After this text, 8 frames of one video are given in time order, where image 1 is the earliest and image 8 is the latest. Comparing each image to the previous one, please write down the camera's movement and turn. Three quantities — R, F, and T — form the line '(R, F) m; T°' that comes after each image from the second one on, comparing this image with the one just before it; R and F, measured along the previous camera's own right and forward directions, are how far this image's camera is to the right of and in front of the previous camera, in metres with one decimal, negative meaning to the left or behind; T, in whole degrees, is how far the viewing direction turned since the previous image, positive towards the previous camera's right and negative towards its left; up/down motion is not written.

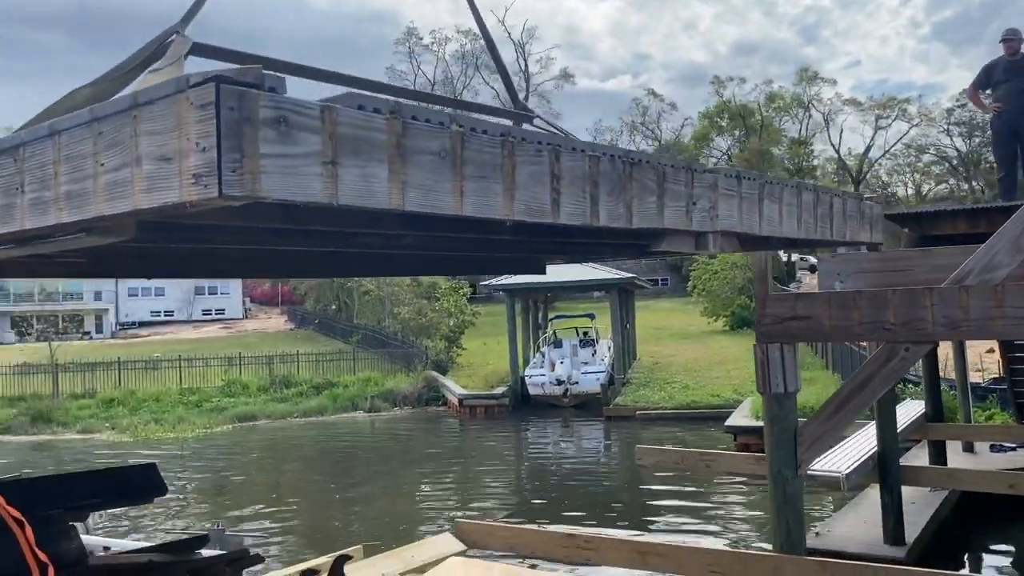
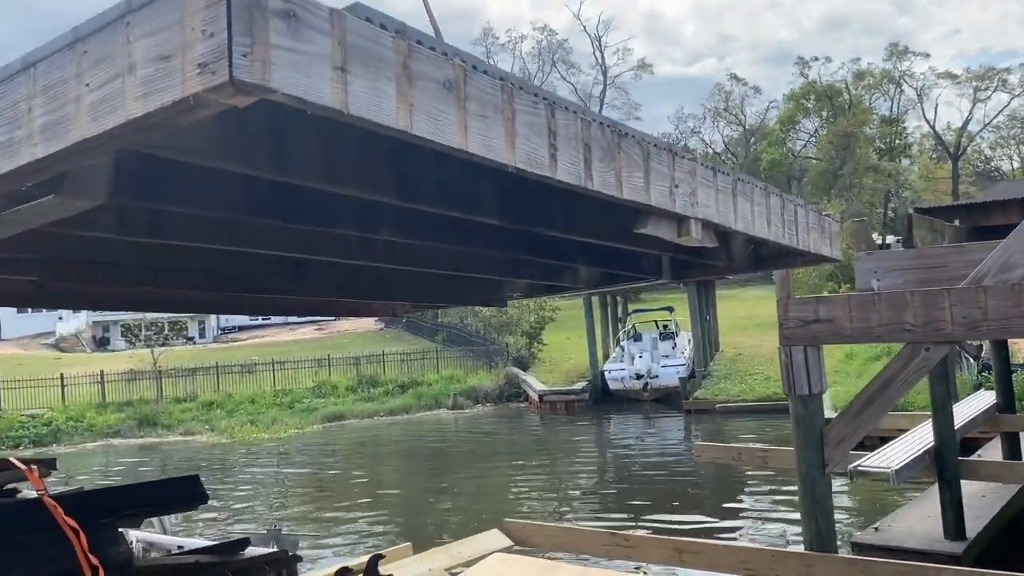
(+0.4, -0.3) m; -6°
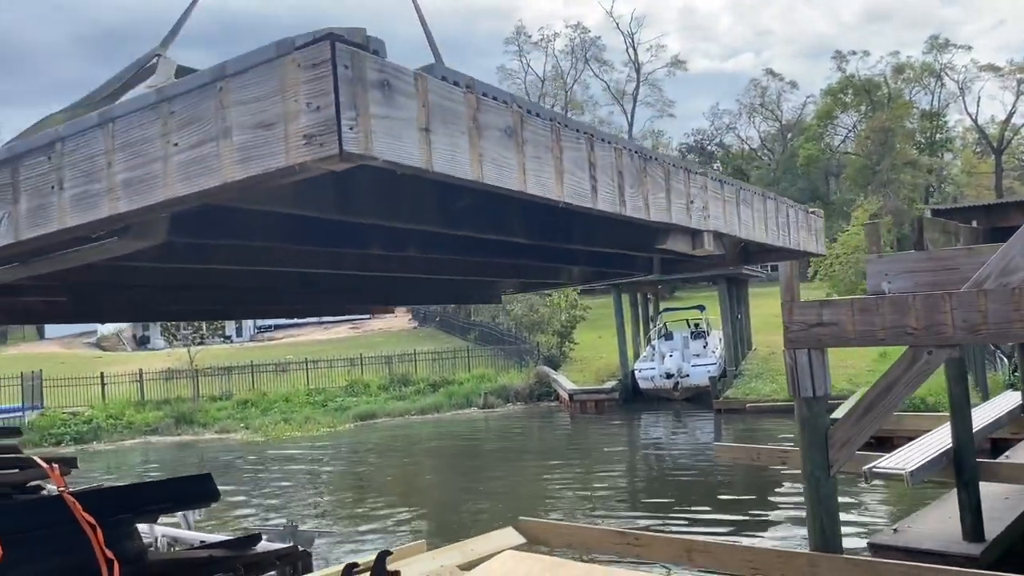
(+0.2, -0.1) m; -2°
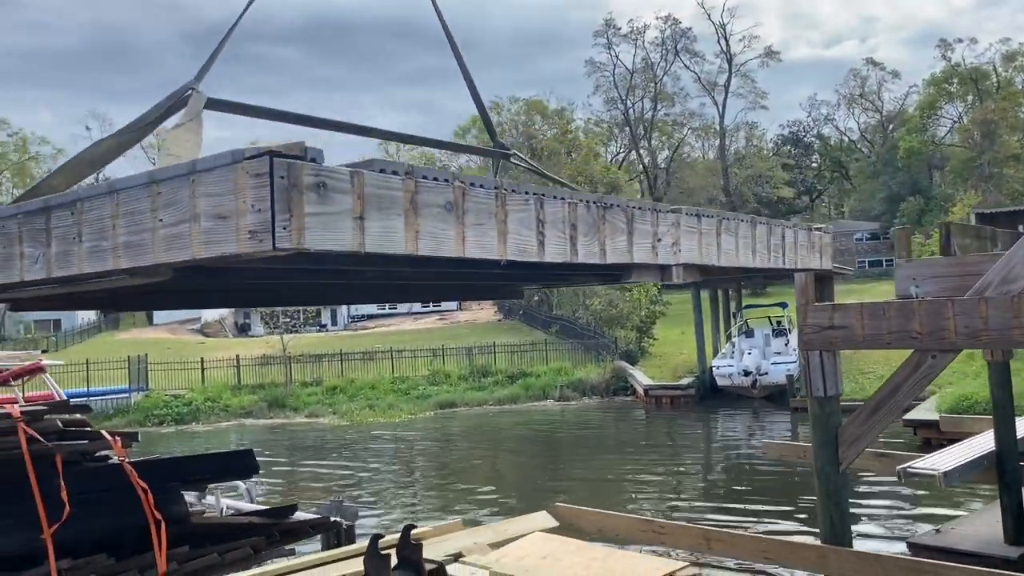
(+0.5, -0.4) m; -6°
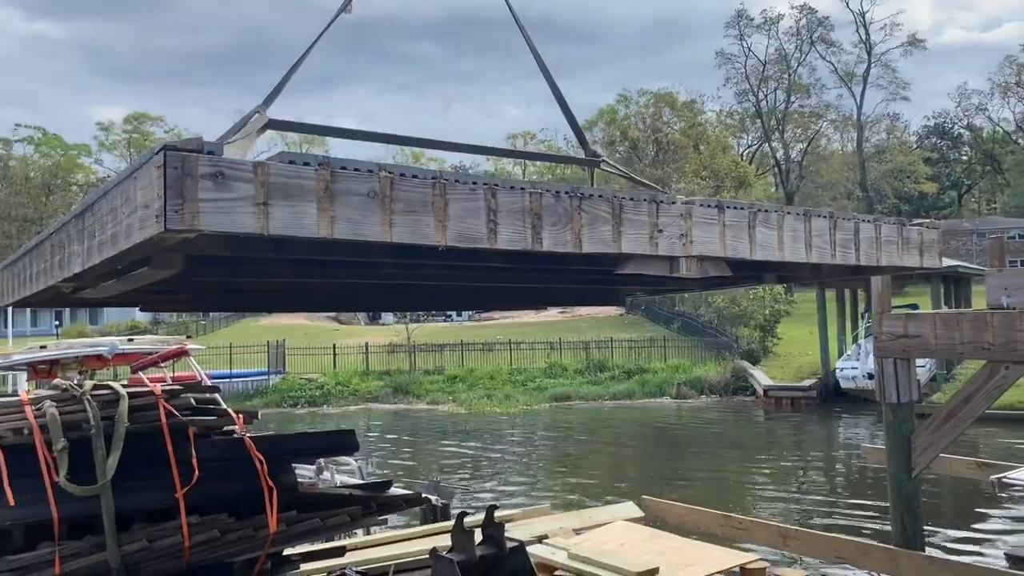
(+0.3, -0.5) m; -8°
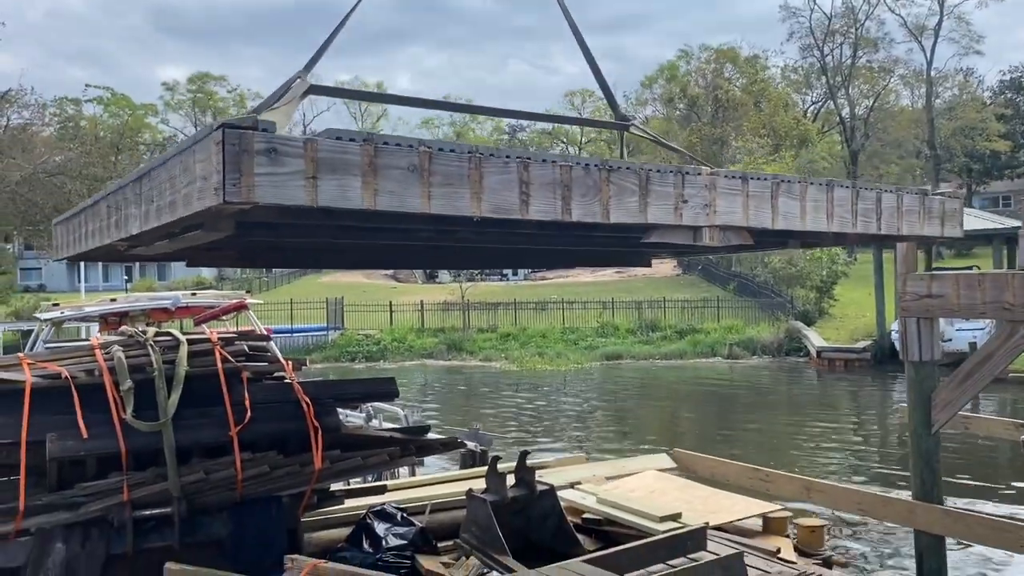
(+0.2, -0.3) m; -4°
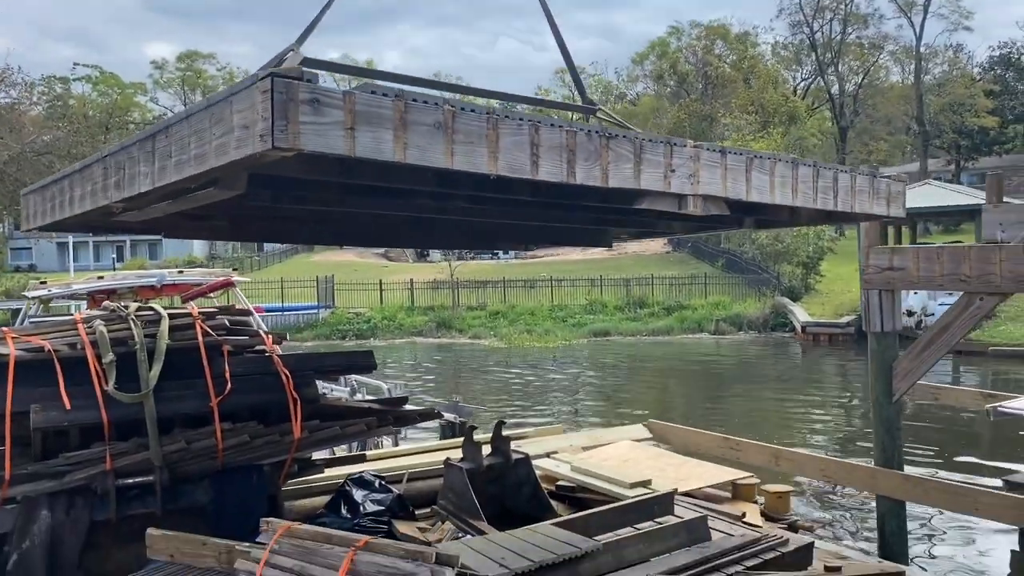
(+0.1, -0.2) m; +1°
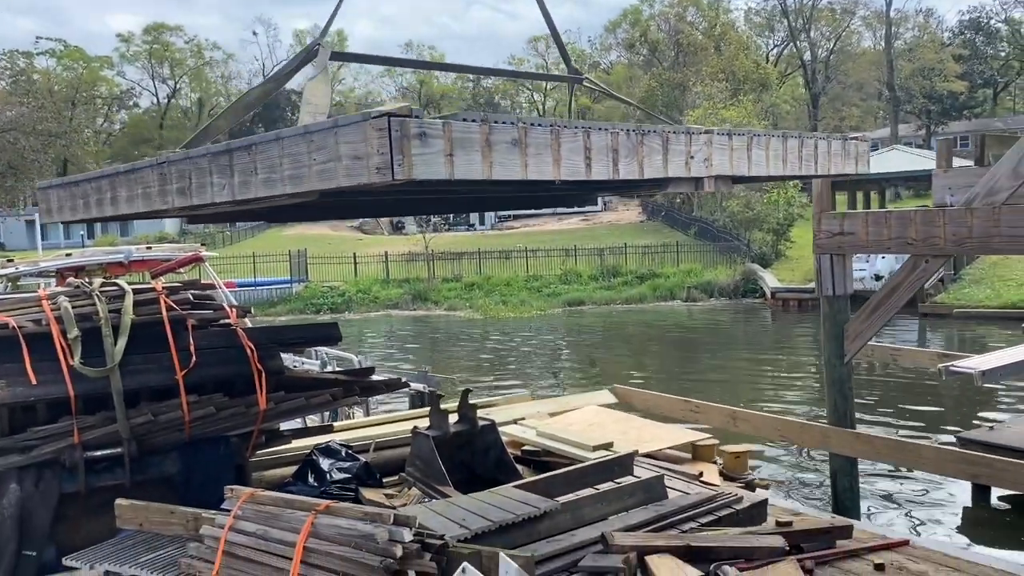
(+0.1, -0.1) m; +1°
